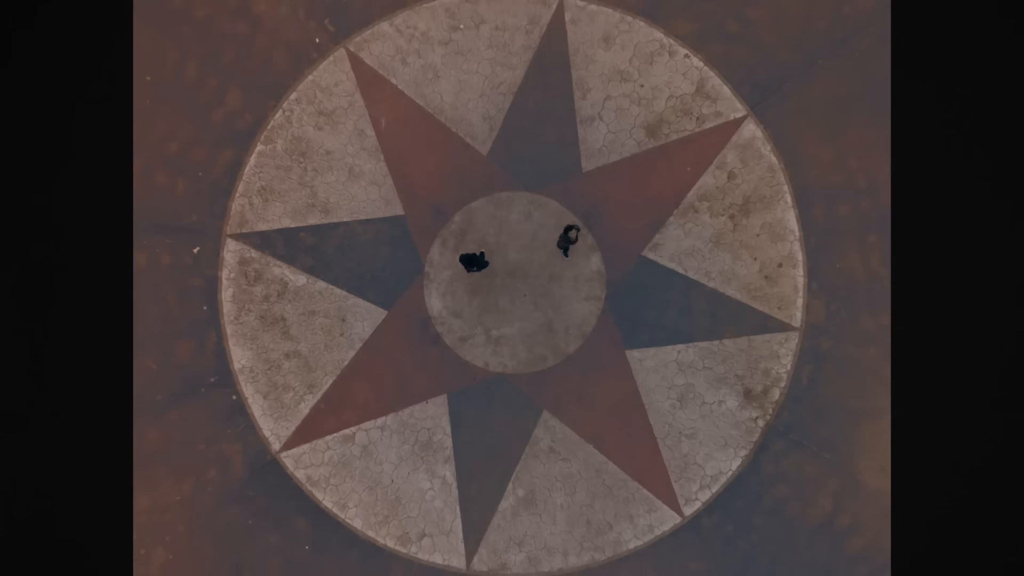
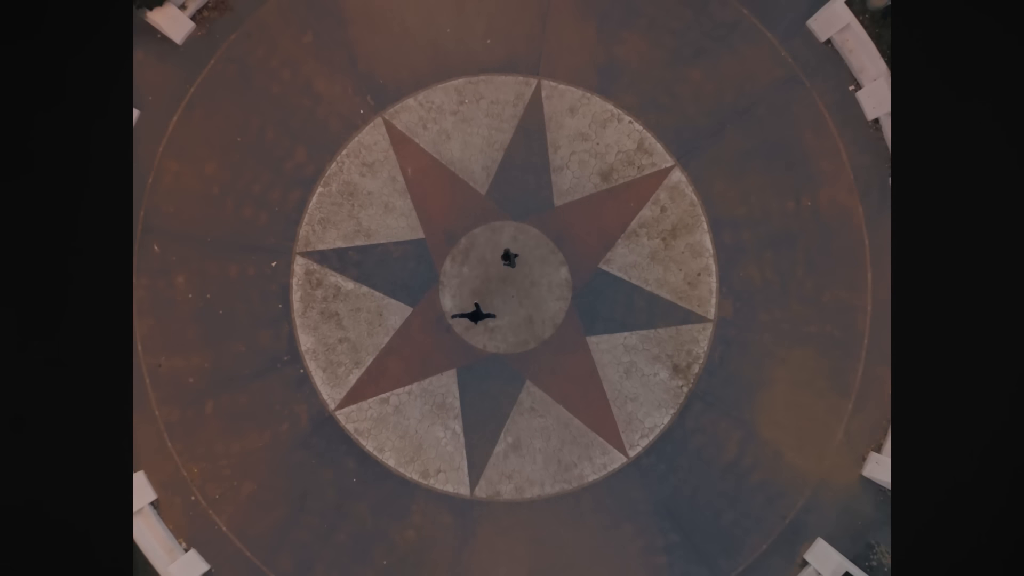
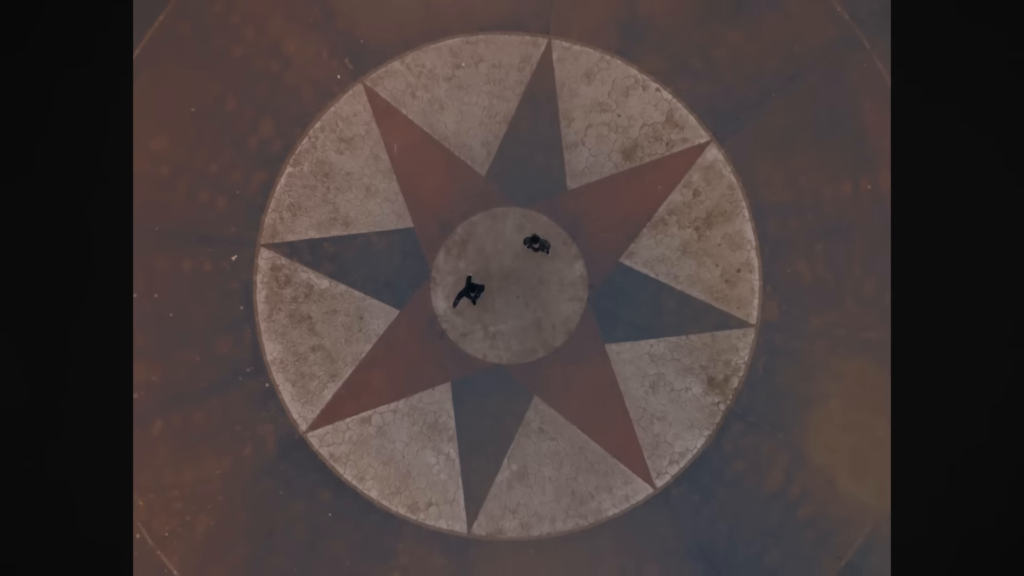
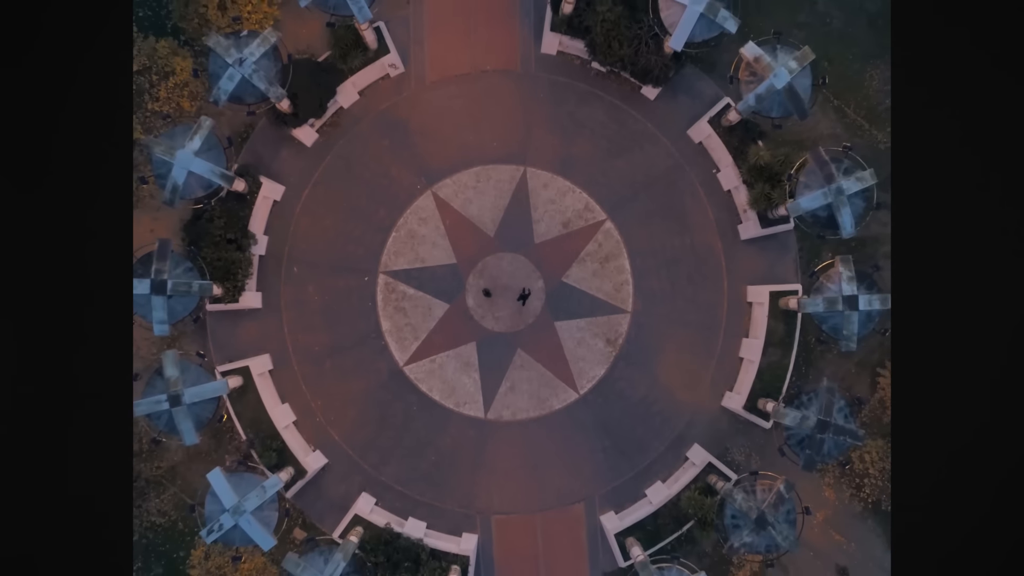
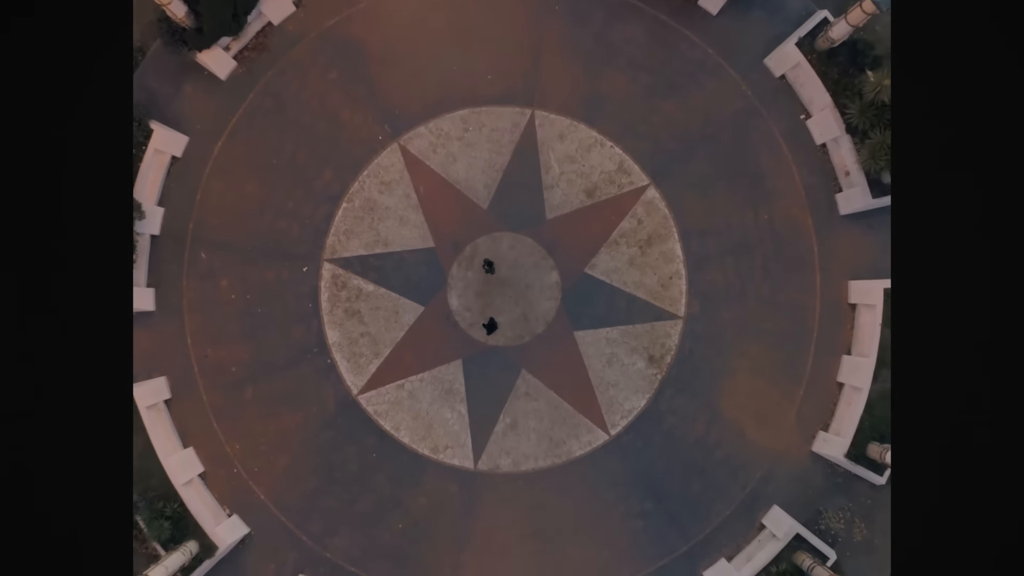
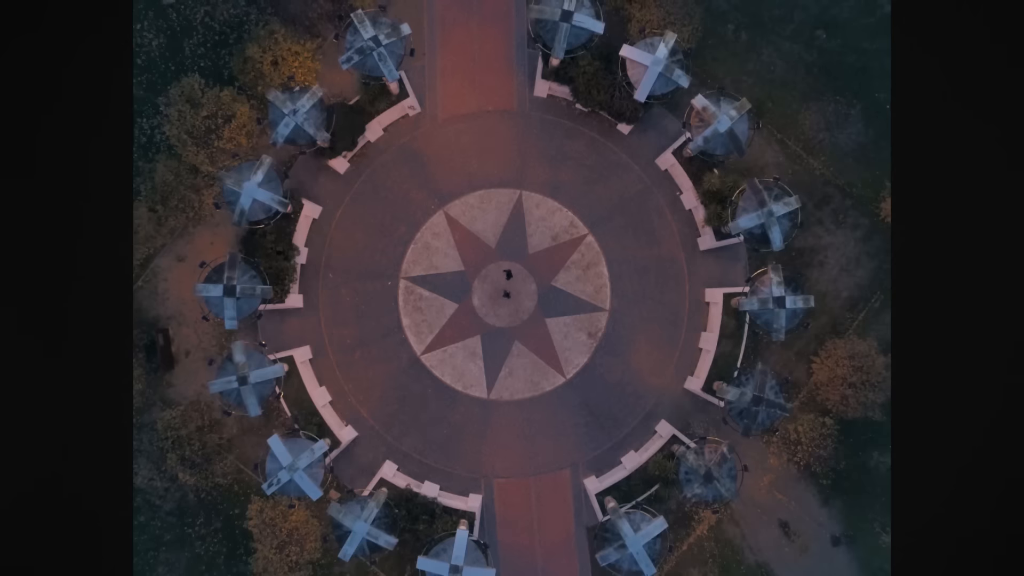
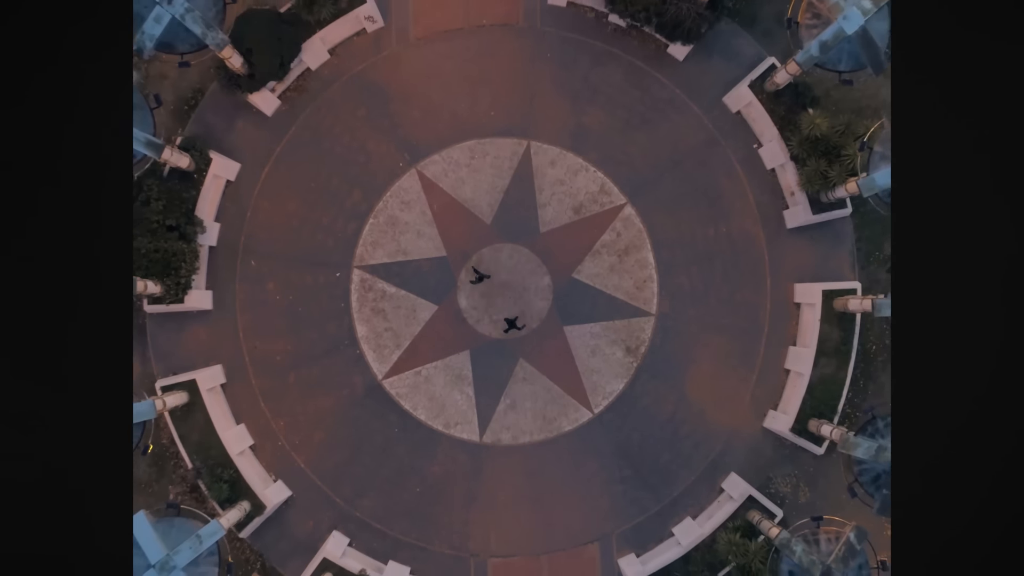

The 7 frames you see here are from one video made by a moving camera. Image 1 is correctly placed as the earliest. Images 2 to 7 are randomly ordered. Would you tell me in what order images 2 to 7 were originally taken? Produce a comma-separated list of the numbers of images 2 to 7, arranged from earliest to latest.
3, 2, 5, 7, 4, 6
